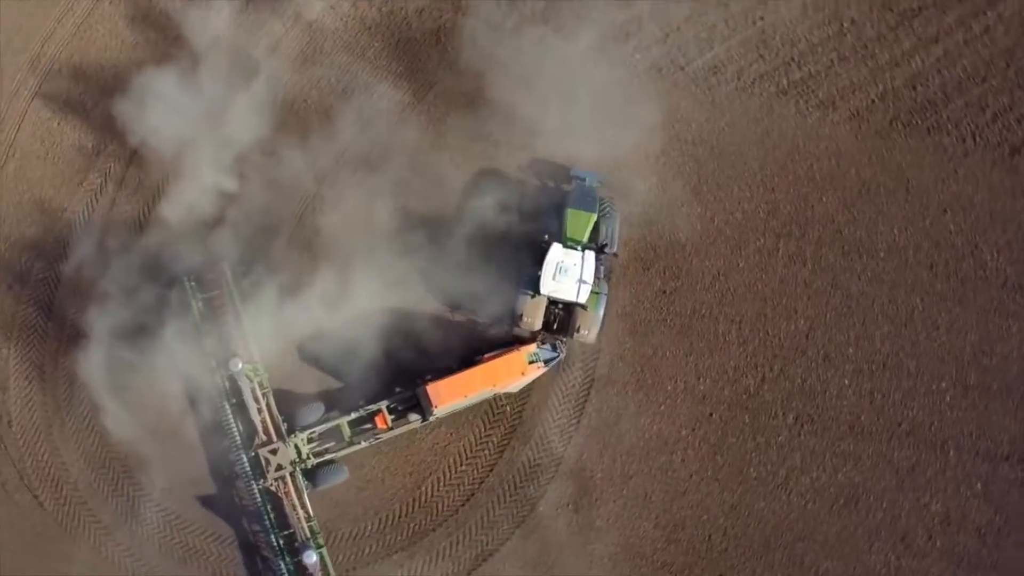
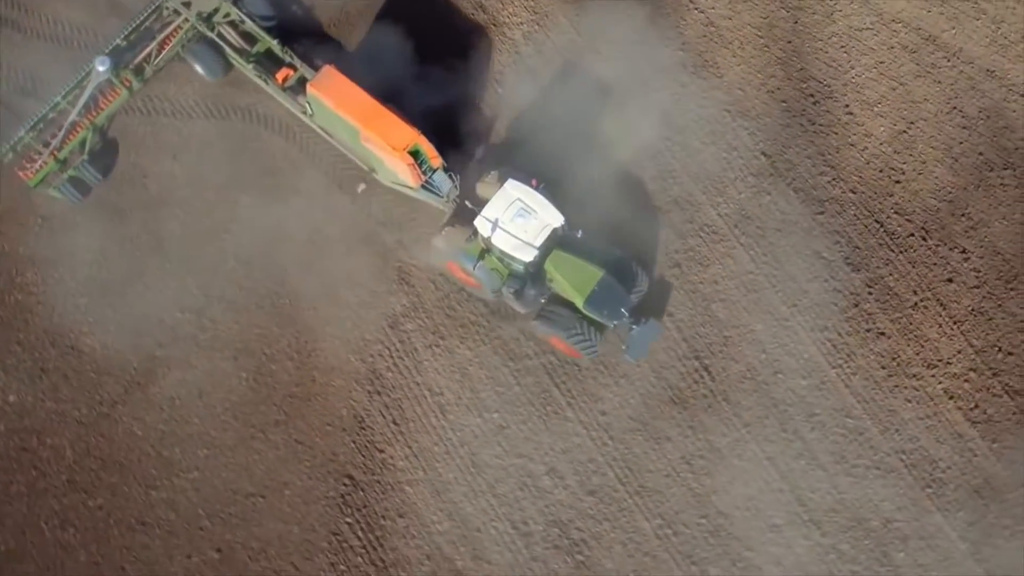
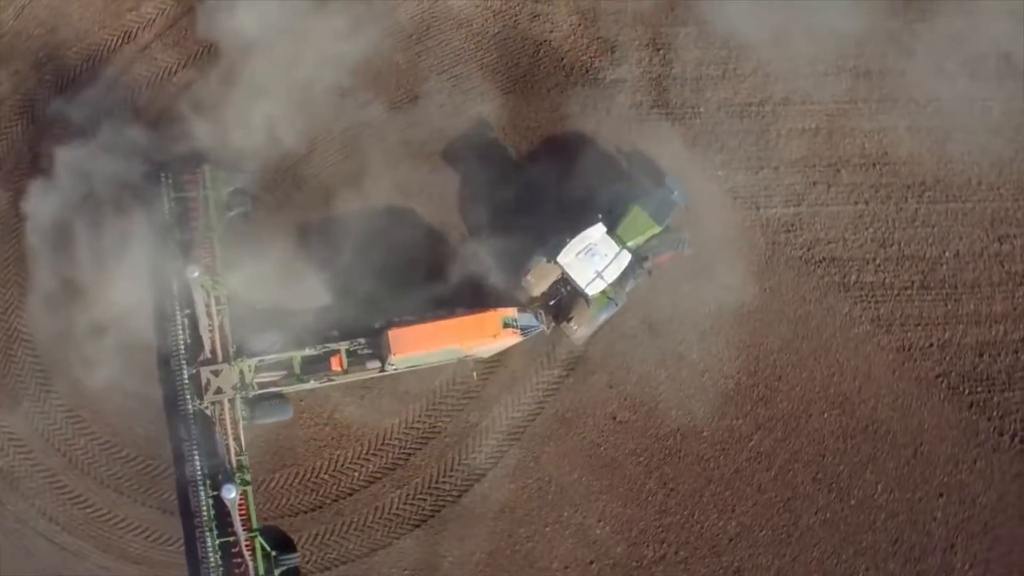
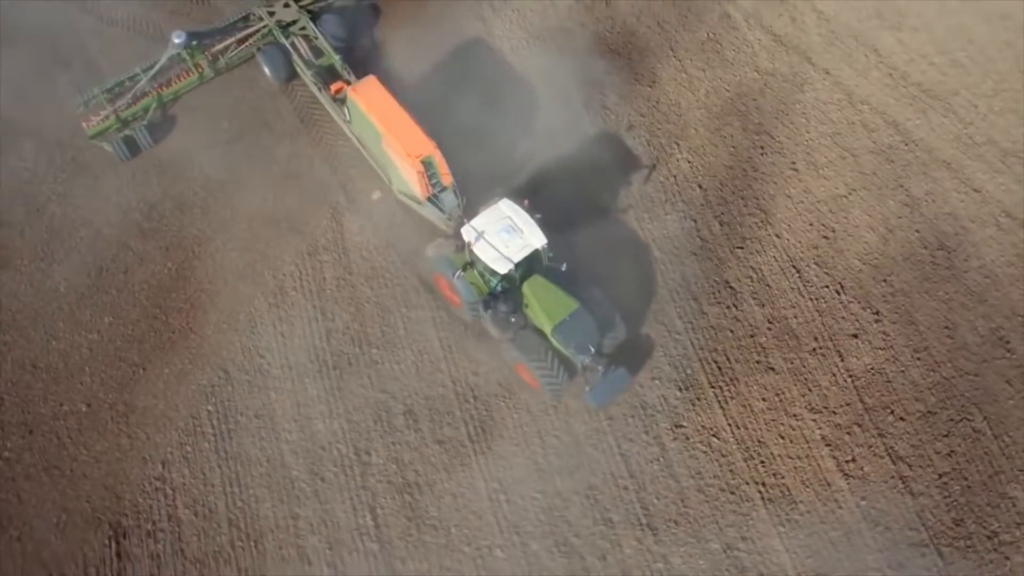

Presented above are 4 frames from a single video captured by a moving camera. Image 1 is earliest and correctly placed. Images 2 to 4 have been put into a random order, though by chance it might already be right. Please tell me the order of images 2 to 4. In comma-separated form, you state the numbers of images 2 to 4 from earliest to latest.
3, 2, 4
